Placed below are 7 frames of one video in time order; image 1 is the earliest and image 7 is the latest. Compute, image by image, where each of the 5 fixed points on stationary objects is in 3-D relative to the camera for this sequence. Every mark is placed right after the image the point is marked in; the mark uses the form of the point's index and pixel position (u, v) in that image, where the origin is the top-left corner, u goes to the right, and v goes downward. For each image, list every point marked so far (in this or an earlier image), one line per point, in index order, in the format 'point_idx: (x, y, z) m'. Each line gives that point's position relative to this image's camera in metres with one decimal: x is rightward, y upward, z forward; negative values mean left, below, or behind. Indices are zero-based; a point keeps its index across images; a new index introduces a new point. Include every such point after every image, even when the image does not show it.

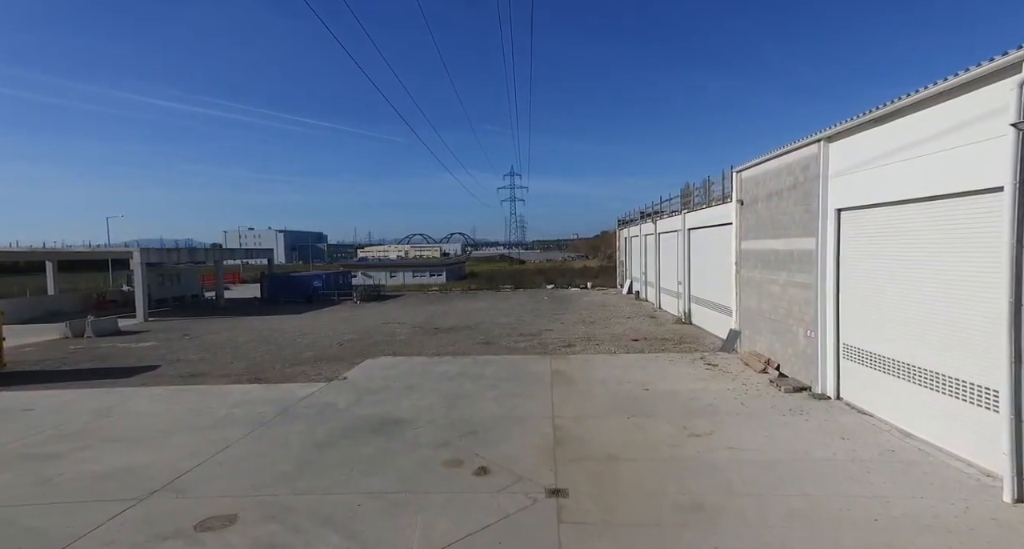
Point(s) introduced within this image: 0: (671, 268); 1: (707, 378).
0: (+5.6, +0.2, +16.8) m
1: (+3.5, -1.8, +8.4) m
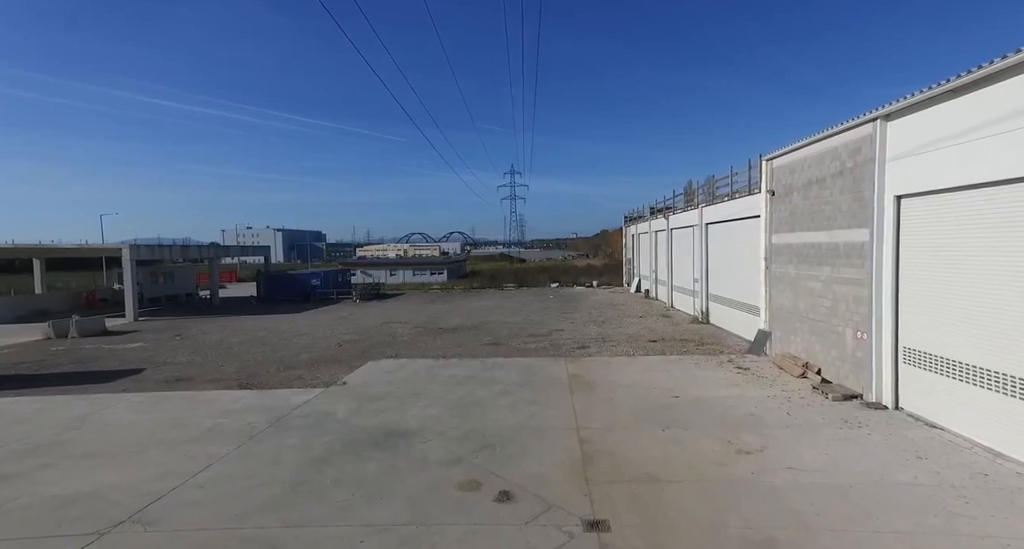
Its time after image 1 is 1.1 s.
0: (+5.9, +0.3, +16.0) m
1: (+3.7, -1.8, +7.7) m
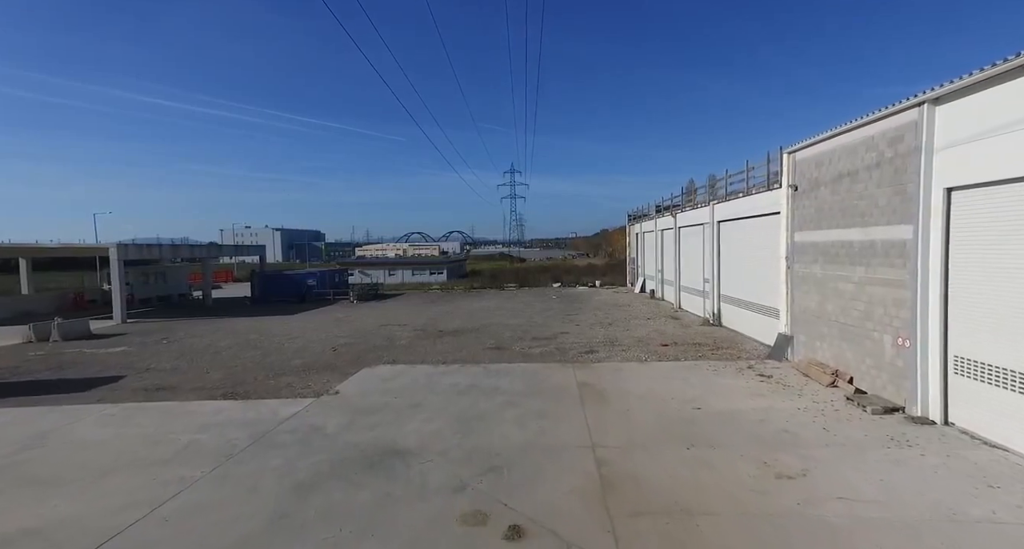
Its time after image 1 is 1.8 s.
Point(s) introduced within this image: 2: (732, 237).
0: (+6.0, +0.3, +15.4) m
1: (+3.8, -1.8, +7.1) m
2: (+5.7, +1.0, +12.2) m
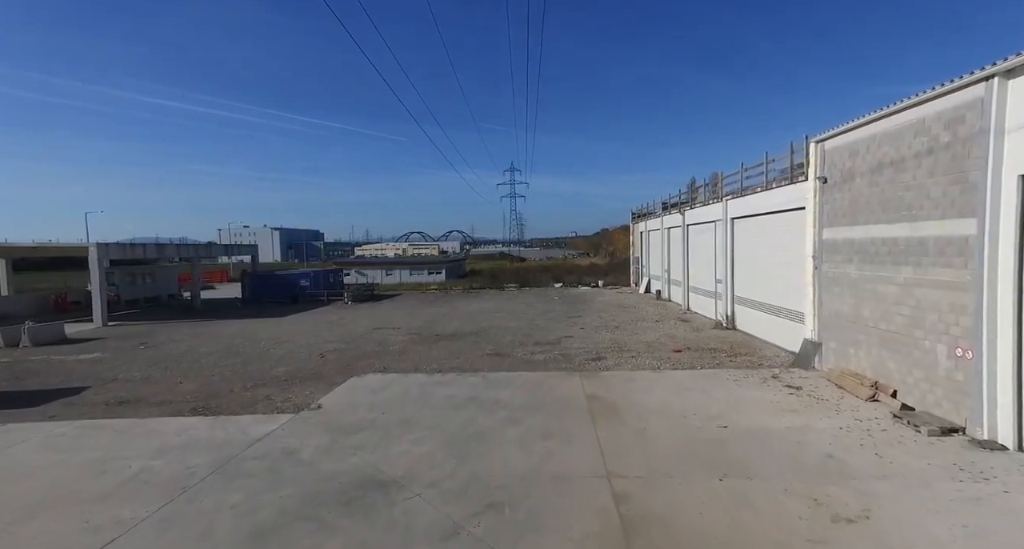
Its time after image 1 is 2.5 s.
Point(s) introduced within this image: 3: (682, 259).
0: (+6.0, +0.3, +14.7) m
1: (+3.8, -1.8, +6.3) m
2: (+5.7, +0.9, +11.4) m
3: (+6.2, +0.6, +17.3) m
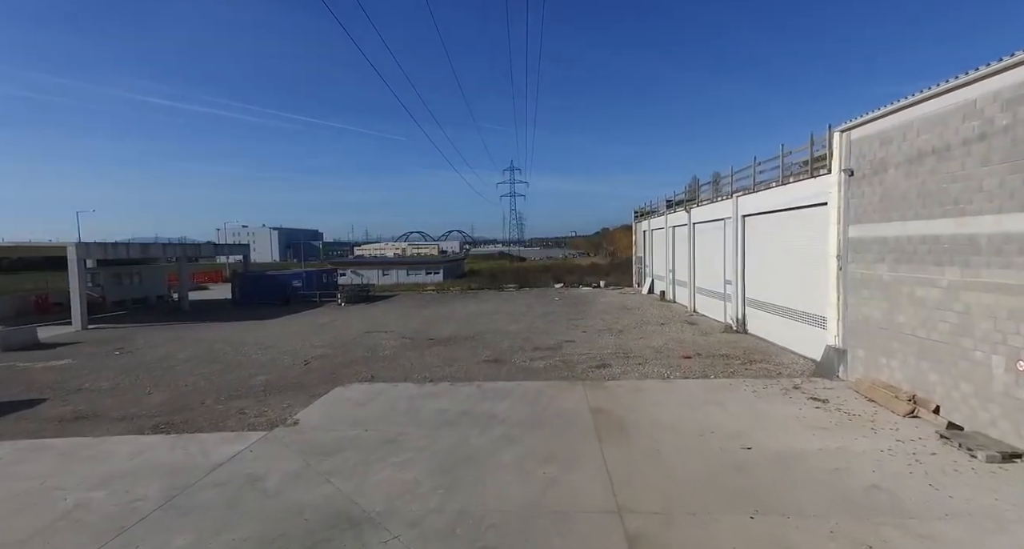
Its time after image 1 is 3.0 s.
0: (+5.9, +0.3, +14.0) m
1: (+3.8, -1.8, +5.6) m
2: (+5.6, +0.9, +10.7) m
3: (+6.1, +0.5, +16.6) m
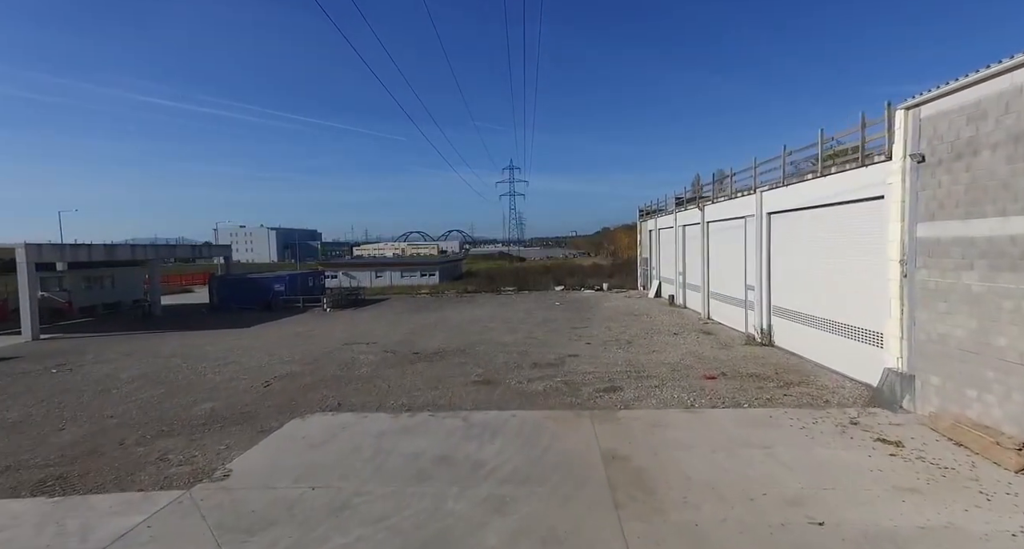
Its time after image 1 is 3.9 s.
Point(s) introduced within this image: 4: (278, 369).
0: (+5.8, +0.2, +12.6) m
1: (+3.7, -1.9, +4.3) m
2: (+5.5, +0.8, +9.3) m
3: (+6.0, +0.4, +15.2) m
4: (-4.7, -1.9, +9.6) m
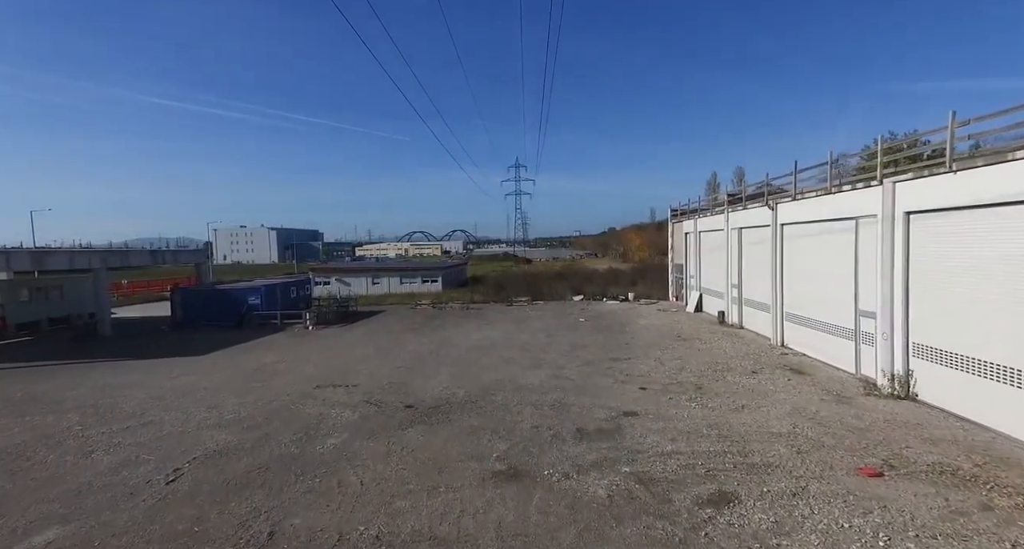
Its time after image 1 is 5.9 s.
0: (+6.3, -0.2, +9.5) m
1: (+4.1, -2.3, +1.2) m
2: (+6.0, +0.5, +6.3) m
3: (+6.6, +0.1, +12.1) m
4: (-4.2, -2.2, +6.6) m
